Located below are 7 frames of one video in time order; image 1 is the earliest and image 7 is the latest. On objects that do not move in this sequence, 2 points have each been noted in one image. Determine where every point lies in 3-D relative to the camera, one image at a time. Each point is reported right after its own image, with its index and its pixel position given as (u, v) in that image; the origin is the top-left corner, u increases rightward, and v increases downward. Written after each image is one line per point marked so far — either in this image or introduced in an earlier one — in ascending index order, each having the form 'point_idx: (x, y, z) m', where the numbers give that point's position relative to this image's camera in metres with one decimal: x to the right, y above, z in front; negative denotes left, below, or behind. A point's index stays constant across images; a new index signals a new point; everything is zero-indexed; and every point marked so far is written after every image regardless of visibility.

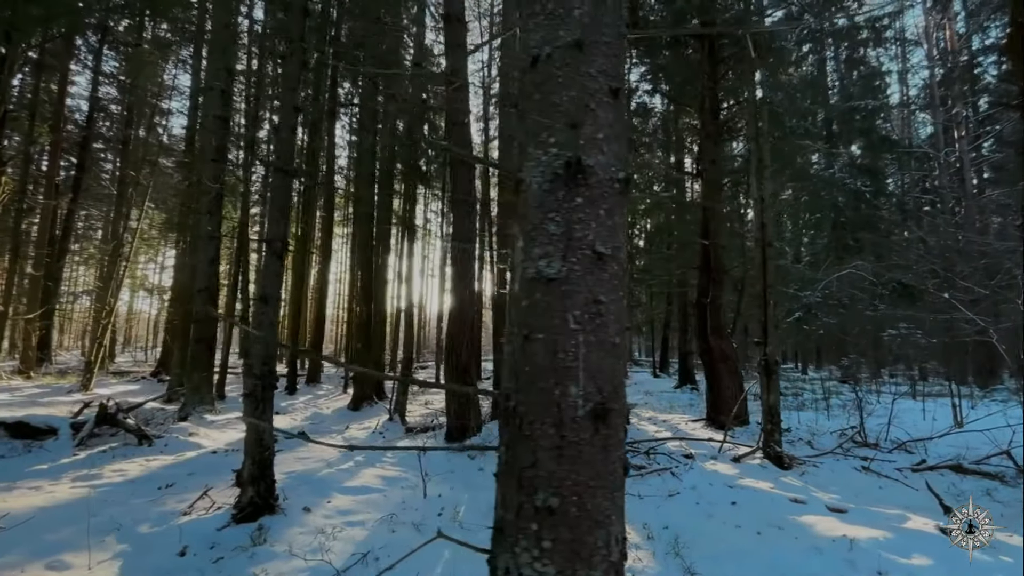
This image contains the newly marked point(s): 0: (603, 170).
0: (+0.2, +0.3, +1.2) m
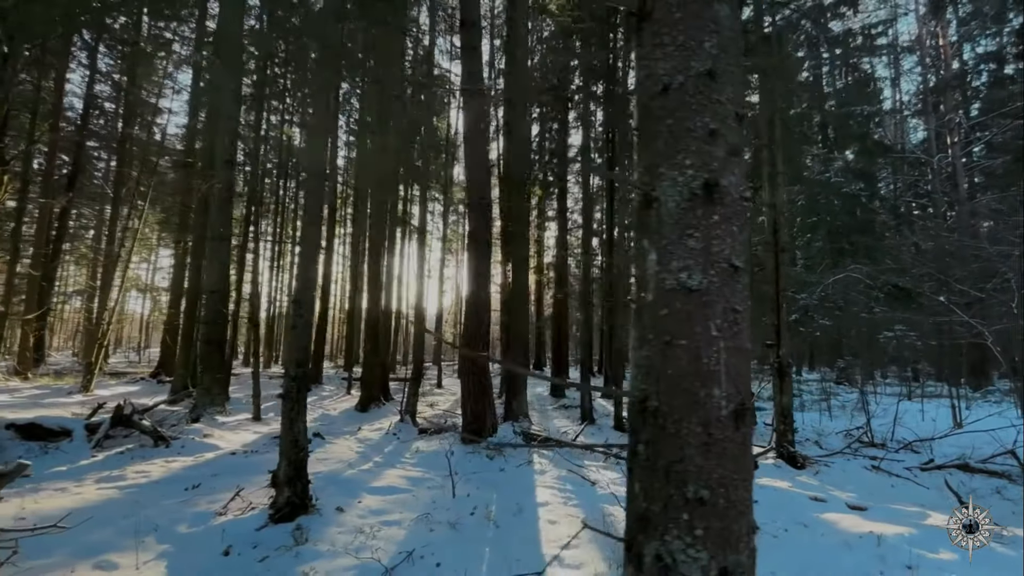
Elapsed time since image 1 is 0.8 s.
0: (+0.5, +0.2, +1.3) m
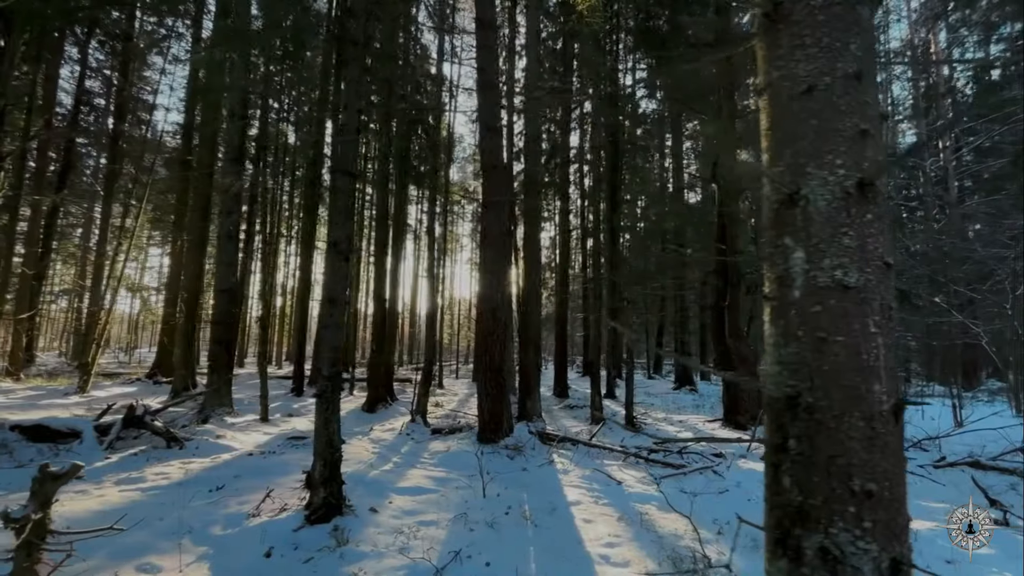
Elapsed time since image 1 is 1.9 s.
0: (+0.9, +0.2, +1.4) m
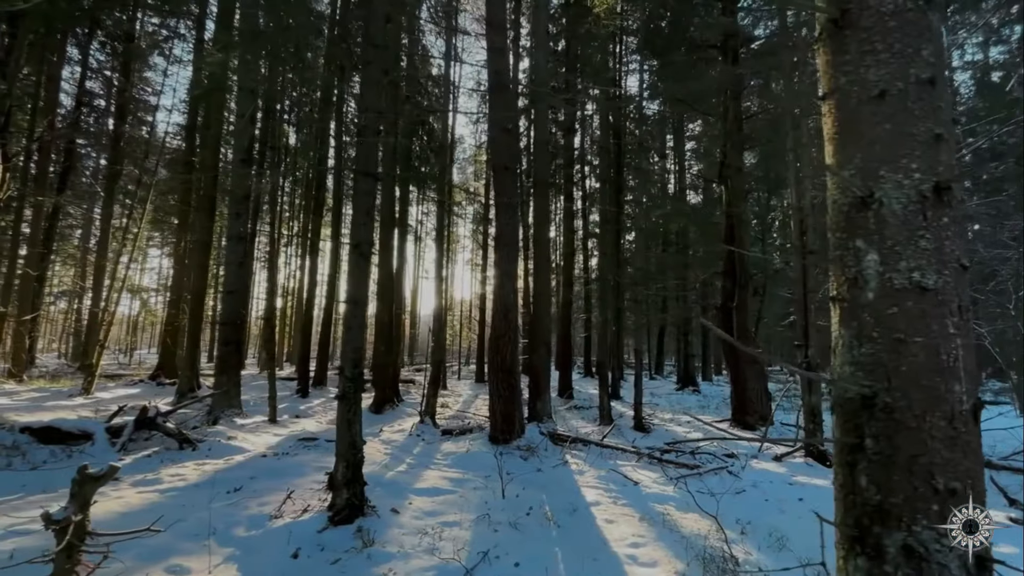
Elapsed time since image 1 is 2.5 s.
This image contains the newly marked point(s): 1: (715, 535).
0: (+1.1, +0.2, +1.4) m
1: (+1.5, -1.8, +4.1) m
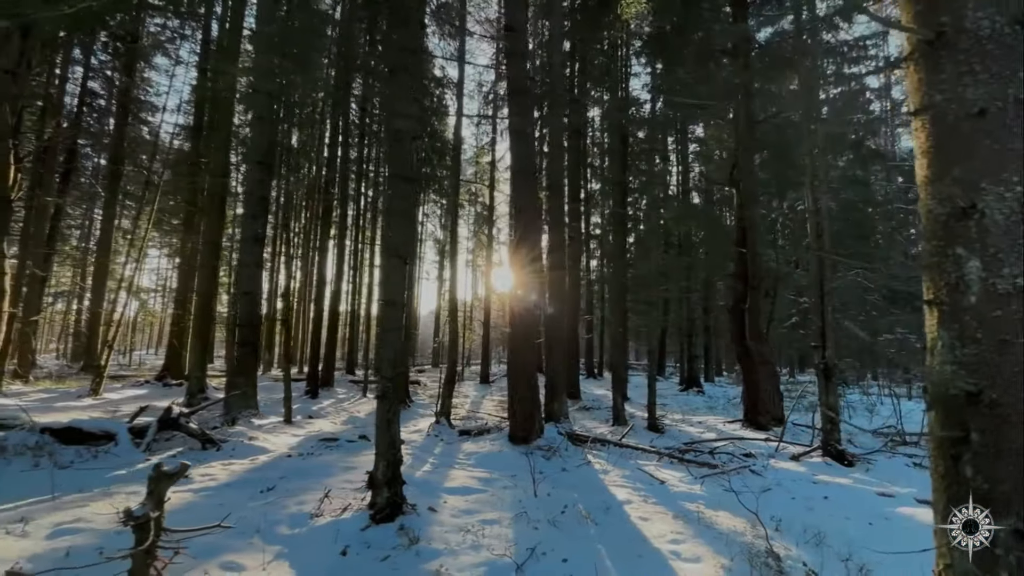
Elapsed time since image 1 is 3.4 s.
0: (+1.4, +0.2, +1.5) m
1: (+1.8, -1.8, +4.2) m
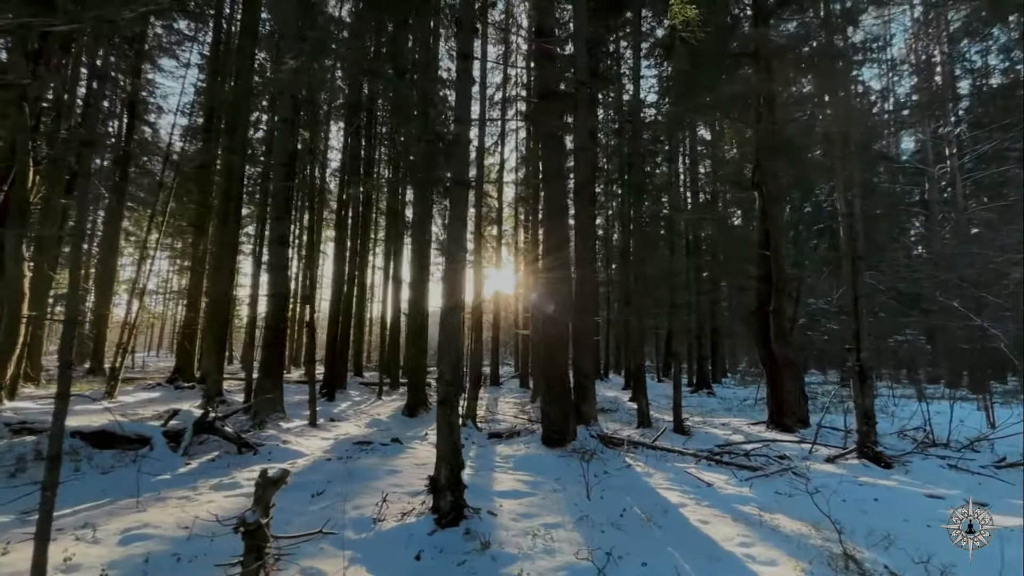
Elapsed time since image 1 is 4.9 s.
0: (+2.0, +0.2, +1.5) m
1: (+2.3, -1.9, +4.3) m
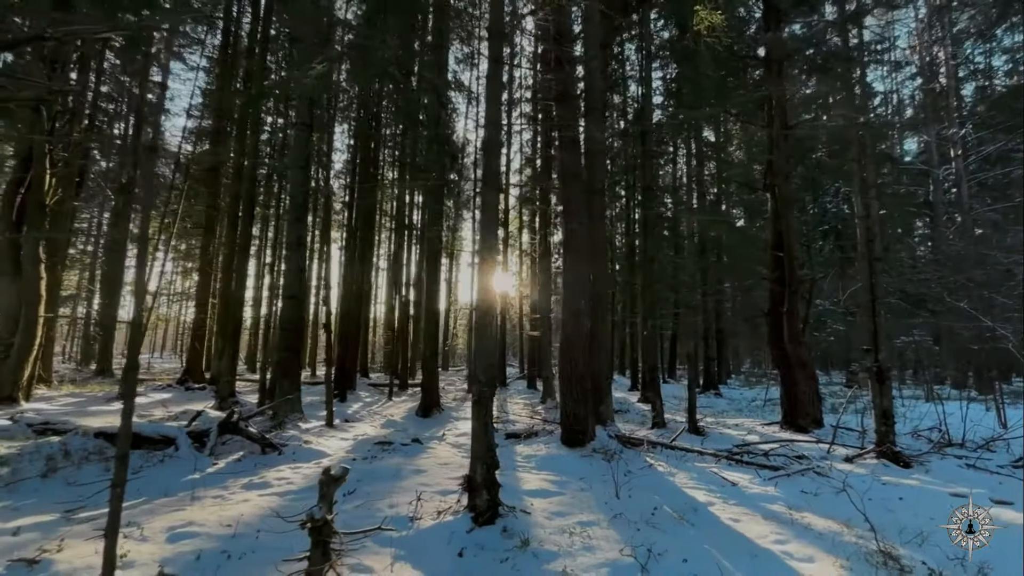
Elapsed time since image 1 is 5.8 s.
0: (+2.3, +0.2, +1.6) m
1: (+2.6, -1.9, +4.4) m
